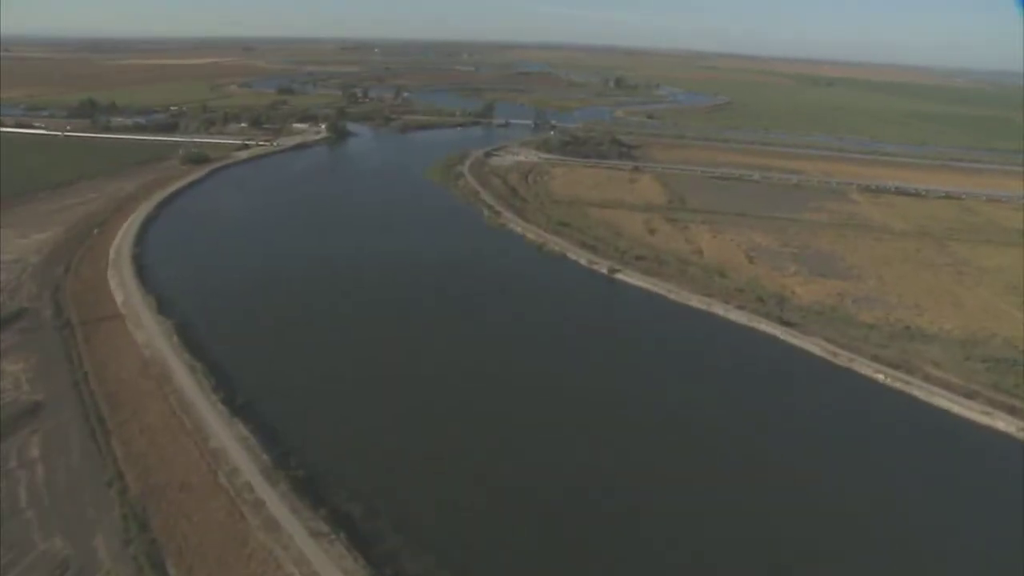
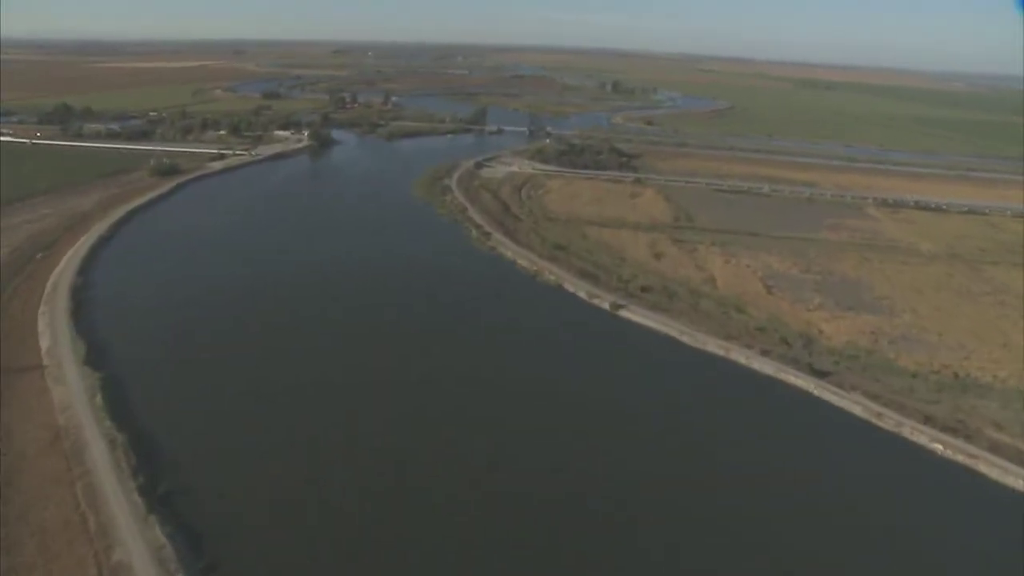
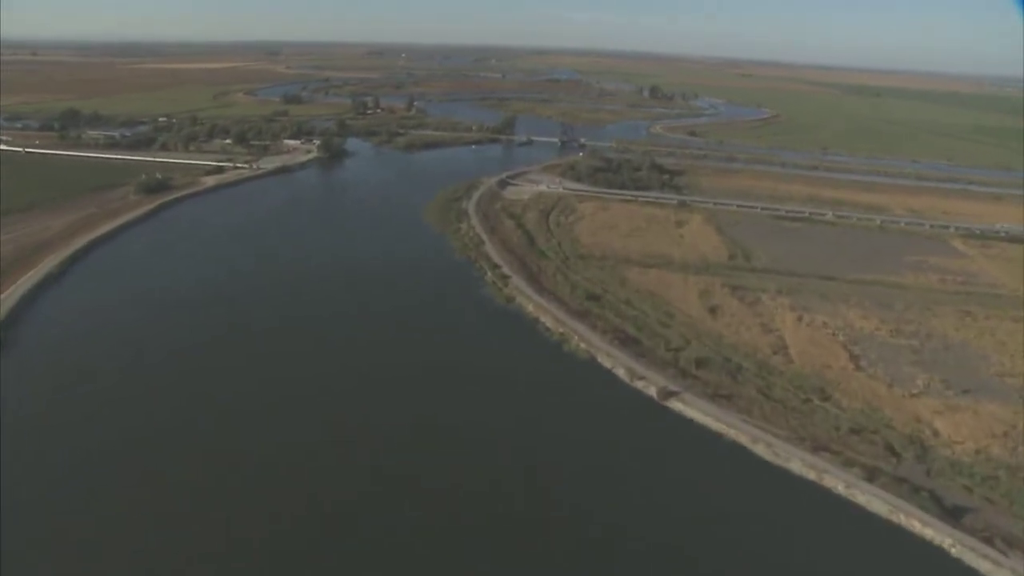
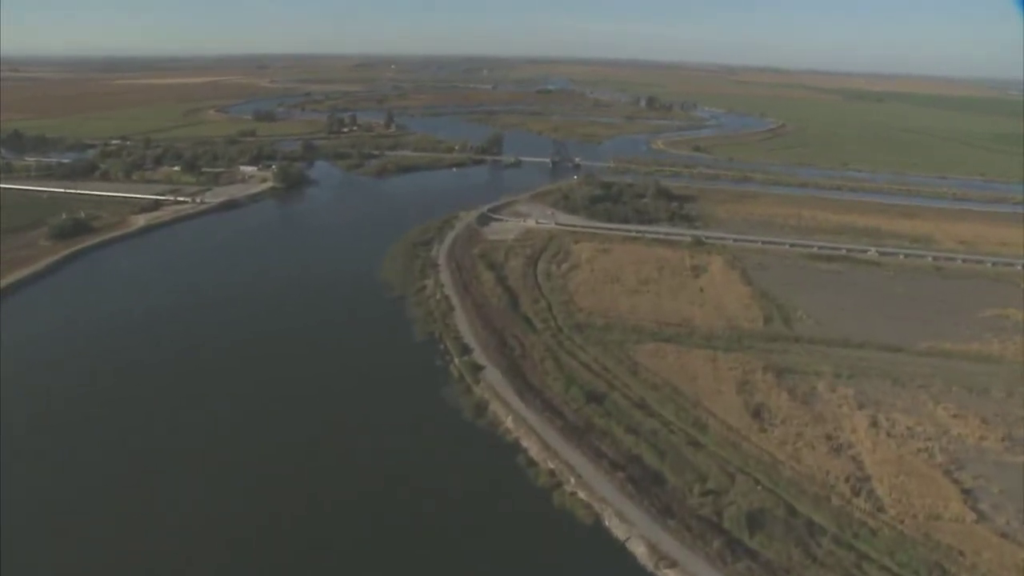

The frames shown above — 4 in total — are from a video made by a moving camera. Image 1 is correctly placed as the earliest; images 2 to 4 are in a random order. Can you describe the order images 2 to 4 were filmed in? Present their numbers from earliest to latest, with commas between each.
2, 3, 4
